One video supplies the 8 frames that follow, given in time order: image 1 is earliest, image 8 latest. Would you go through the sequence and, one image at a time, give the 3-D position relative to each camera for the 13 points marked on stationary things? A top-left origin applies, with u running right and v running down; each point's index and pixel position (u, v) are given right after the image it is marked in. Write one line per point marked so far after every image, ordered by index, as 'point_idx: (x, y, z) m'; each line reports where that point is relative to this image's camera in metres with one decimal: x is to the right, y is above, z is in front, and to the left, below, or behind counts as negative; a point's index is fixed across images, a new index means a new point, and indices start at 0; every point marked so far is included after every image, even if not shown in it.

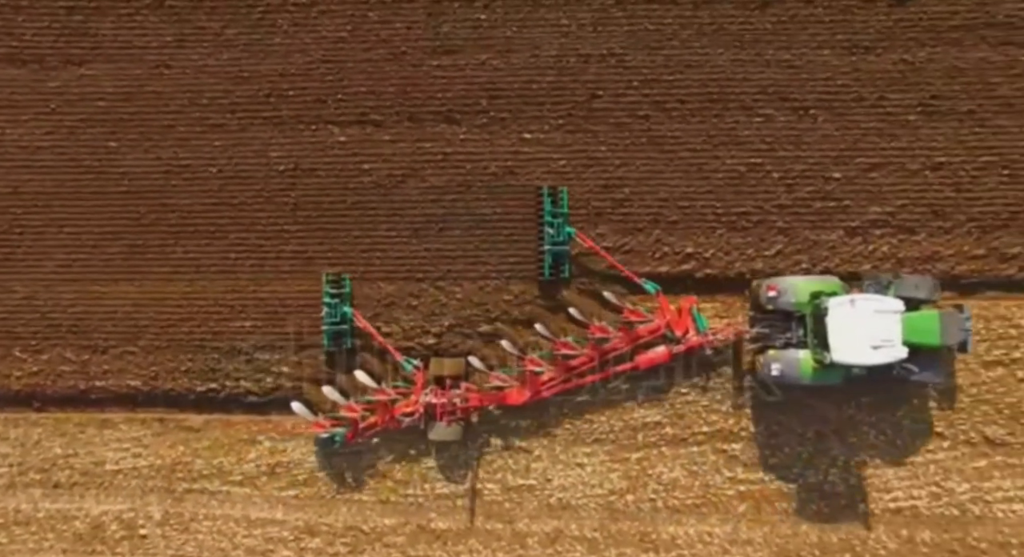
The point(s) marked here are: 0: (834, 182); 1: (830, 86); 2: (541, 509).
0: (+1.7, +0.5, +6.7) m
1: (+1.7, +1.0, +6.7) m
2: (+0.2, -1.2, +6.8) m
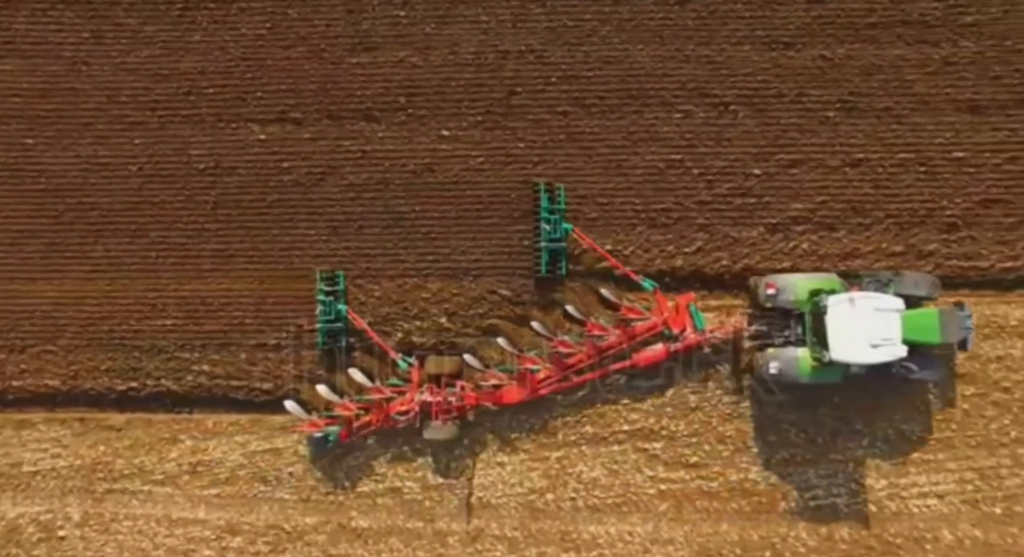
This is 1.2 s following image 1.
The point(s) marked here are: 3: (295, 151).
0: (+1.3, +0.5, +6.6) m
1: (+1.3, +1.0, +6.7) m
2: (-0.3, -1.2, +6.8) m
3: (-1.2, +0.7, +6.9) m
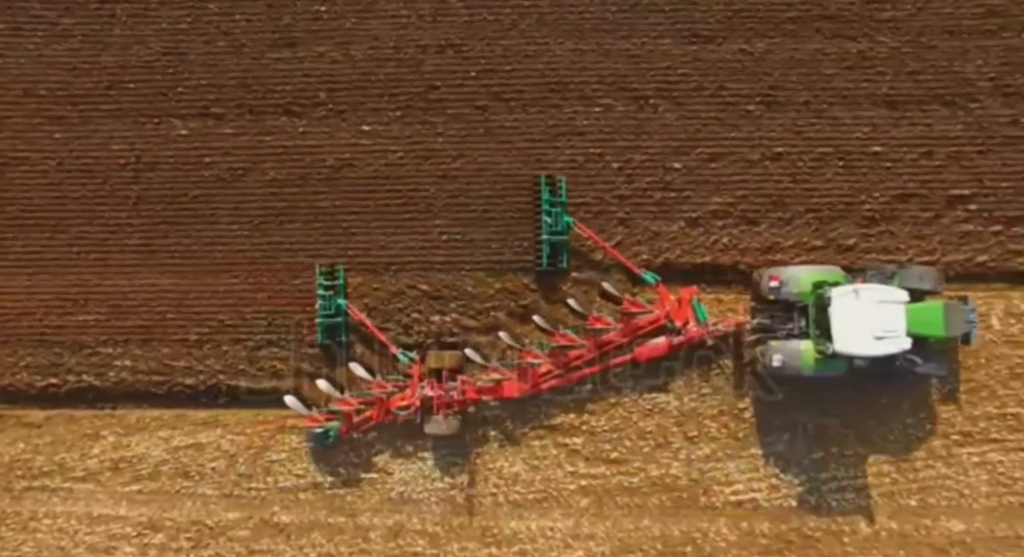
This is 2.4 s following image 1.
0: (+0.8, +0.6, +6.6) m
1: (+0.8, +1.1, +6.7) m
2: (-0.7, -1.2, +6.8) m
3: (-1.6, +0.7, +6.9) m
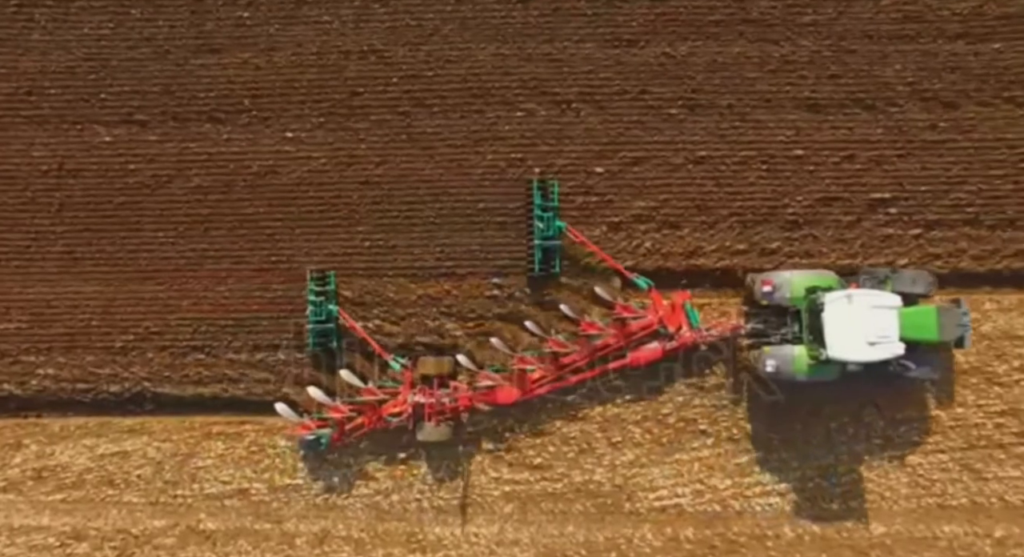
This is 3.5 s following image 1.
0: (+0.4, +0.5, +6.6) m
1: (+0.4, +1.0, +6.7) m
2: (-1.1, -1.2, +6.8) m
3: (-2.0, +0.7, +6.8) m
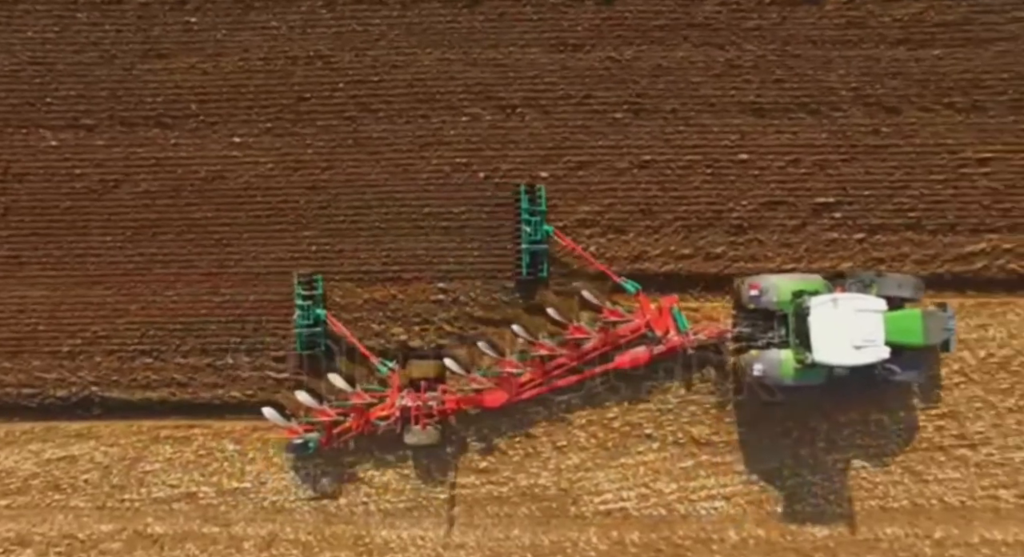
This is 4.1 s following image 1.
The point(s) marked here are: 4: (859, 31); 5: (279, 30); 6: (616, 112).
0: (+0.2, +0.5, +6.7) m
1: (+0.1, +1.0, +6.7) m
2: (-1.4, -1.3, +6.8) m
3: (-2.3, +0.7, +6.8) m
4: (+1.8, +1.3, +6.6) m
5: (-1.3, +1.3, +6.8) m
6: (+0.5, +0.9, +6.7) m
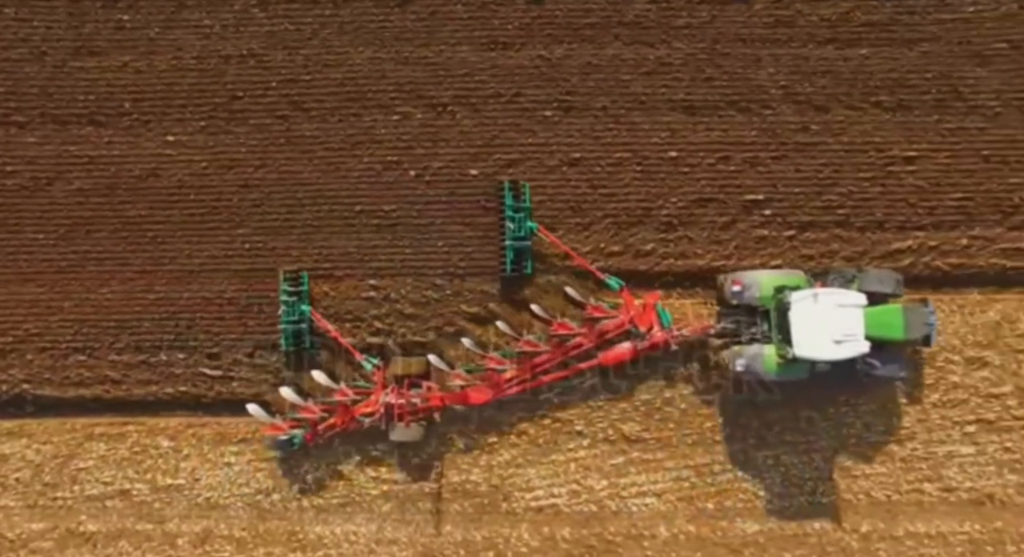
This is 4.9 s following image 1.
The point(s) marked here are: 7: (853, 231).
0: (-0.2, +0.5, +6.7) m
1: (-0.2, +1.0, +6.7) m
2: (-1.7, -1.2, +6.8) m
3: (-2.7, +0.7, +6.8) m
4: (+1.4, +1.3, +6.6) m
5: (-1.6, +1.4, +6.8) m
6: (+0.2, +0.9, +6.7) m
7: (+1.8, +0.2, +6.6) m
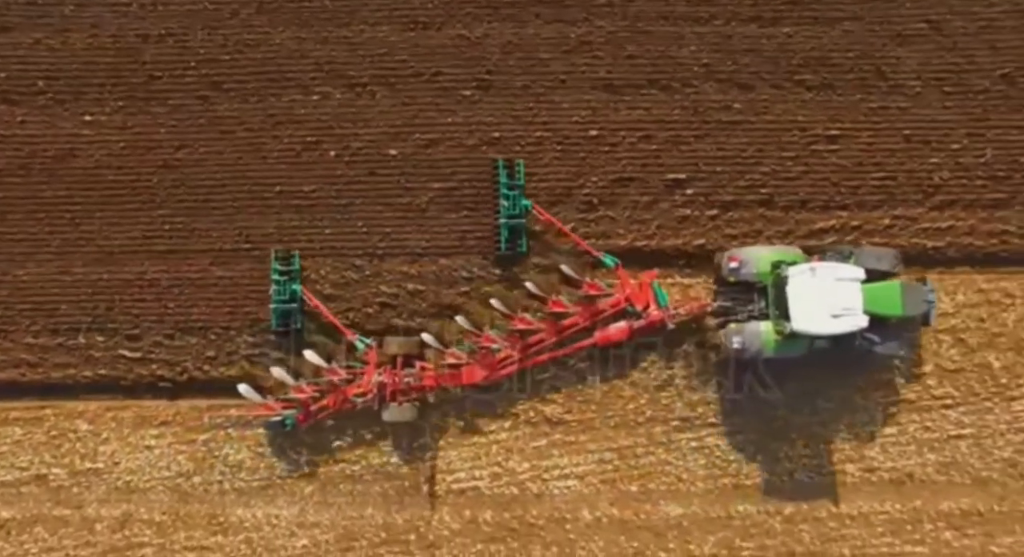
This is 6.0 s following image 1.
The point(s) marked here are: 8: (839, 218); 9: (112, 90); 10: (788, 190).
0: (-0.6, +0.6, +6.6) m
1: (-0.6, +1.1, +6.6) m
2: (-2.1, -1.1, +6.7) m
3: (-3.1, +0.8, +6.7) m
4: (+1.0, +1.4, +6.6) m
5: (-2.0, +1.4, +6.7) m
6: (-0.2, +1.0, +6.6) m
7: (+1.4, +0.4, +6.6) m
8: (+1.7, +0.3, +6.5) m
9: (-2.1, +1.0, +6.7) m
10: (+1.4, +0.5, +6.6) m
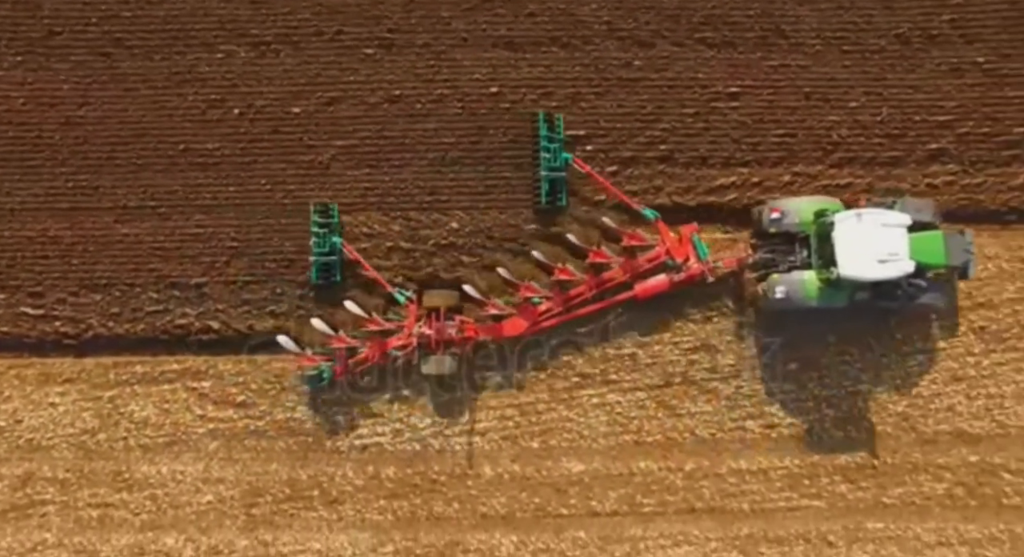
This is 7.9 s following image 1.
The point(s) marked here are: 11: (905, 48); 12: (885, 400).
0: (-1.1, +0.9, +6.6) m
1: (-1.1, +1.4, +6.6) m
2: (-2.7, -0.9, +6.7) m
3: (-3.6, +1.0, +6.7) m
4: (+0.5, +1.6, +6.6) m
5: (-2.5, +1.7, +6.7) m
6: (-0.7, +1.2, +6.6) m
7: (+0.9, +0.6, +6.6) m
8: (+1.2, +0.5, +6.6) m
9: (-2.6, +1.2, +6.7) m
10: (+0.9, +0.7, +6.6) m
11: (+2.0, +1.2, +6.6) m
12: (+1.9, -0.6, +6.5) m
